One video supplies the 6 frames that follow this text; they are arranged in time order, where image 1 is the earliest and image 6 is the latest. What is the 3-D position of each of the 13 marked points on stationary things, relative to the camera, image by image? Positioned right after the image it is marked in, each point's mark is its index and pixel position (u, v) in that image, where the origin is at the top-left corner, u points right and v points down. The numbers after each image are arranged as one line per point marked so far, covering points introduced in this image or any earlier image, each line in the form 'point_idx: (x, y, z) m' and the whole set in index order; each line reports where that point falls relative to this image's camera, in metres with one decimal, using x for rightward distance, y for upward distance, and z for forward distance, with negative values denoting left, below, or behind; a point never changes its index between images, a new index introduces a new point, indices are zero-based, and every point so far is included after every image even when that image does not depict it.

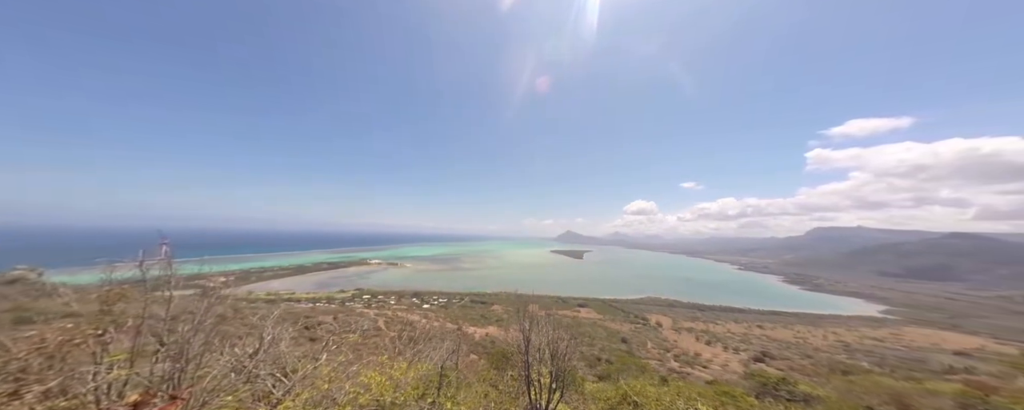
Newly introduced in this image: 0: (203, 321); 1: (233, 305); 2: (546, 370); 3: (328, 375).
0: (-7.0, -2.6, +6.3) m
1: (-8.4, -3.0, +8.5) m
2: (+1.6, -6.7, +11.9) m
3: (-5.2, -4.8, +8.0) m
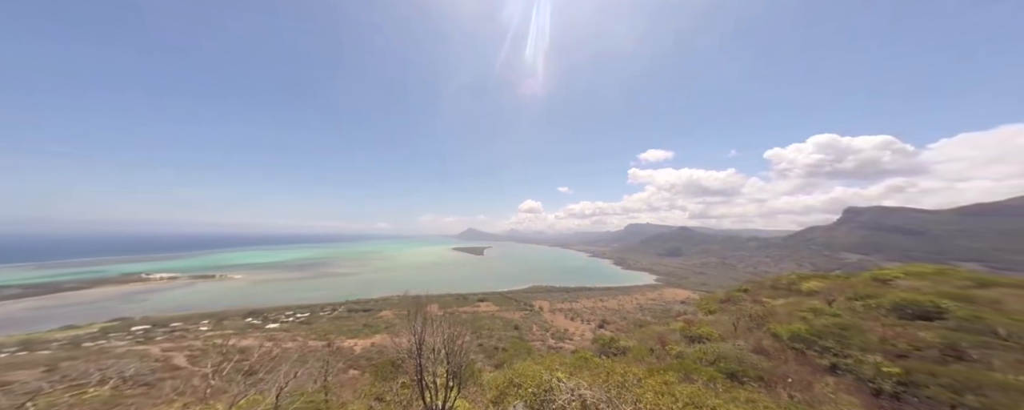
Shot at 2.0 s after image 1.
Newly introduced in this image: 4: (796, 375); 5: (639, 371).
0: (-7.6, -2.0, +2.2) m
1: (-9.9, -2.4, +3.3) m
2: (-3.0, -6.6, +11.1) m
3: (-6.9, -4.3, +4.4) m
4: (+17.4, -11.0, +18.4) m
5: (+7.0, -9.7, +16.5) m
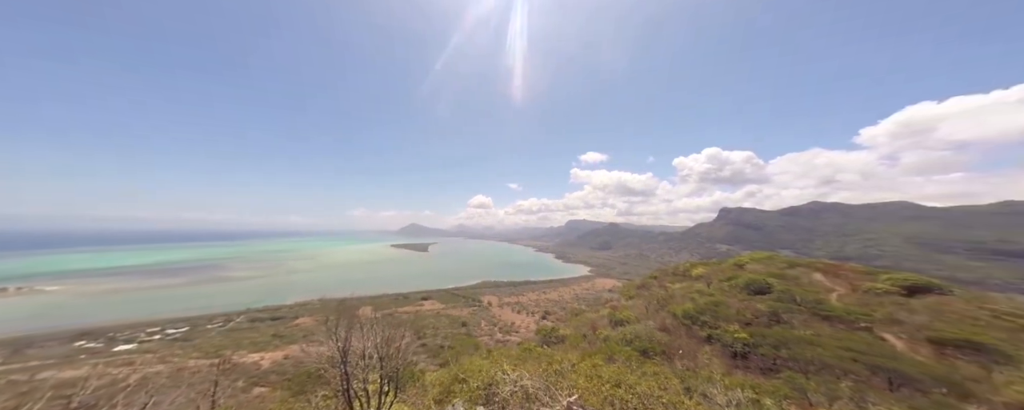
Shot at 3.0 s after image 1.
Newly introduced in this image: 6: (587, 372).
0: (-7.2, -1.8, +0.4) m
1: (-9.7, -2.2, +1.0) m
2: (-4.9, -6.4, +10.2) m
3: (-7.1, -4.1, +2.7) m
4: (+13.2, -10.9, +22.0) m
5: (+3.6, -9.6, +17.8) m
6: (+3.6, -8.7, +14.7) m
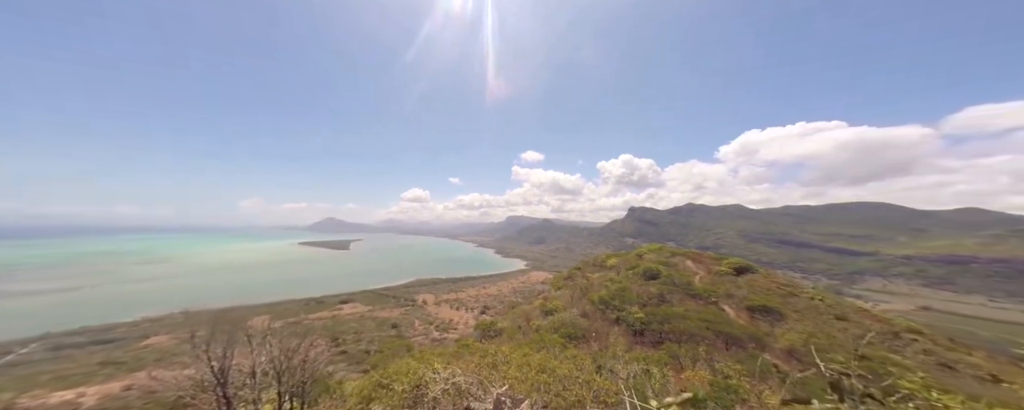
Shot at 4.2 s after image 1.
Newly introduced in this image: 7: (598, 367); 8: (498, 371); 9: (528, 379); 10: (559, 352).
0: (-7.3, -1.7, -0.9) m
1: (-9.9, -2.0, -0.9) m
2: (-7.2, -6.1, +9.2) m
3: (-7.8, -3.9, +1.4) m
4: (+8.0, -10.8, +24.5) m
5: (-0.5, -9.3, +18.3) m
6: (+0.2, -8.5, +15.3) m
7: (+4.6, -8.5, +15.0) m
8: (-0.6, -7.9, +13.4) m
9: (+0.6, -7.5, +12.2) m
10: (+3.5, -10.2, +19.6) m
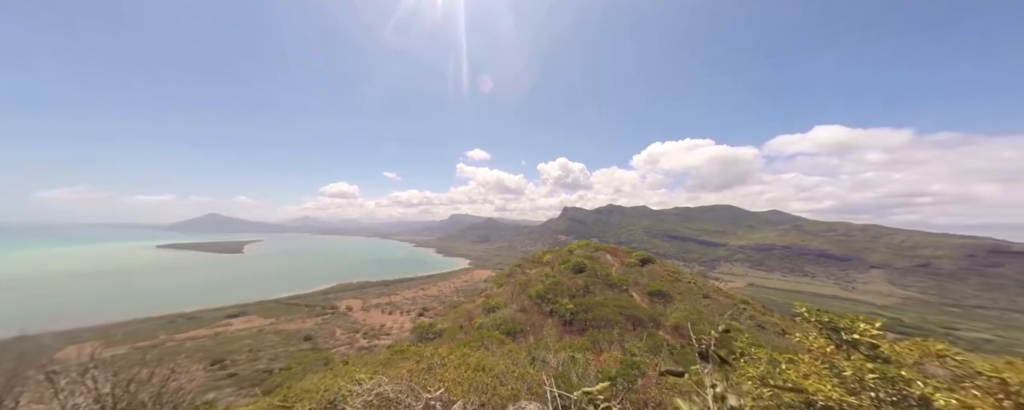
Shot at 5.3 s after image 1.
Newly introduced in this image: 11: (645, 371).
0: (-7.3, -1.7, -2.3) m
1: (-9.8, -1.9, -2.7) m
2: (-9.0, -6.0, +7.7) m
3: (-8.2, -3.9, -0.1) m
4: (+3.0, -10.7, +25.6) m
5: (-4.2, -9.2, +17.9) m
6: (-2.9, -8.4, +15.1) m
7: (+1.5, -8.5, +15.6) m
8: (-3.4, -7.8, +13.1) m
9: (-1.9, -7.4, +12.1) m
10: (-0.5, -10.1, +19.9) m
11: (+5.6, -7.0, +12.0) m
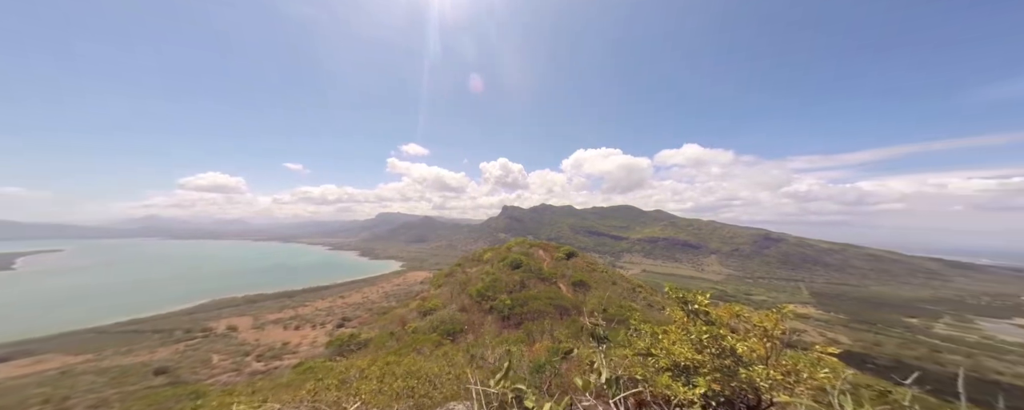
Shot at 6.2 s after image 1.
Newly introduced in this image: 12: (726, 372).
0: (-6.4, -1.6, -3.8) m
1: (-8.7, -1.8, -4.8) m
2: (-10.5, -5.9, +5.5) m
3: (-7.8, -3.8, -1.9) m
4: (-3.3, -10.7, +25.8) m
5: (-8.4, -9.1, +16.6) m
6: (-6.5, -8.4, +14.1) m
7: (-2.4, -8.4, +15.7) m
8: (-6.4, -7.7, +12.0) m
9: (-4.8, -7.4, +11.5) m
10: (-5.4, -10.1, +19.4) m
11: (+2.6, -7.0, +13.3) m
12: (+5.0, -3.9, +6.6) m
